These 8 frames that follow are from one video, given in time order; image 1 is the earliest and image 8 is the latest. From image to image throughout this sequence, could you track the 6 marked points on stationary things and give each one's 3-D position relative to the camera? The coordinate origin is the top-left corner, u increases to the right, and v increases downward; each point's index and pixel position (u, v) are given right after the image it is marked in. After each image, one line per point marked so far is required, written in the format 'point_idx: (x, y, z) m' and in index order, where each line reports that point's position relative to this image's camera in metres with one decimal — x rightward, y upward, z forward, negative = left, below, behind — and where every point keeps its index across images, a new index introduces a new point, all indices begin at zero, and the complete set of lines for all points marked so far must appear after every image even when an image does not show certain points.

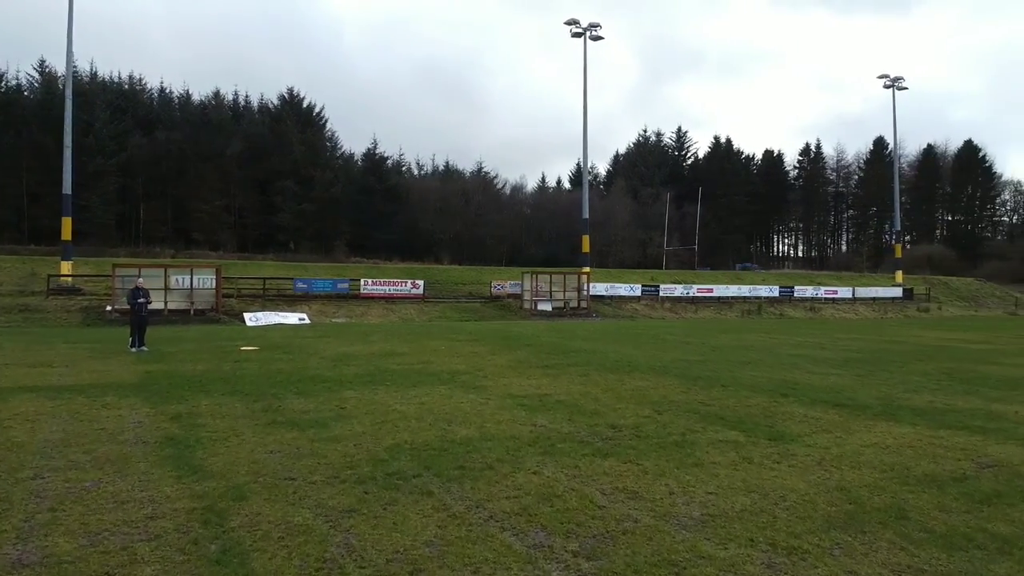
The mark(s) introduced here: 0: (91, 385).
0: (-7.3, -1.6, +14.7) m
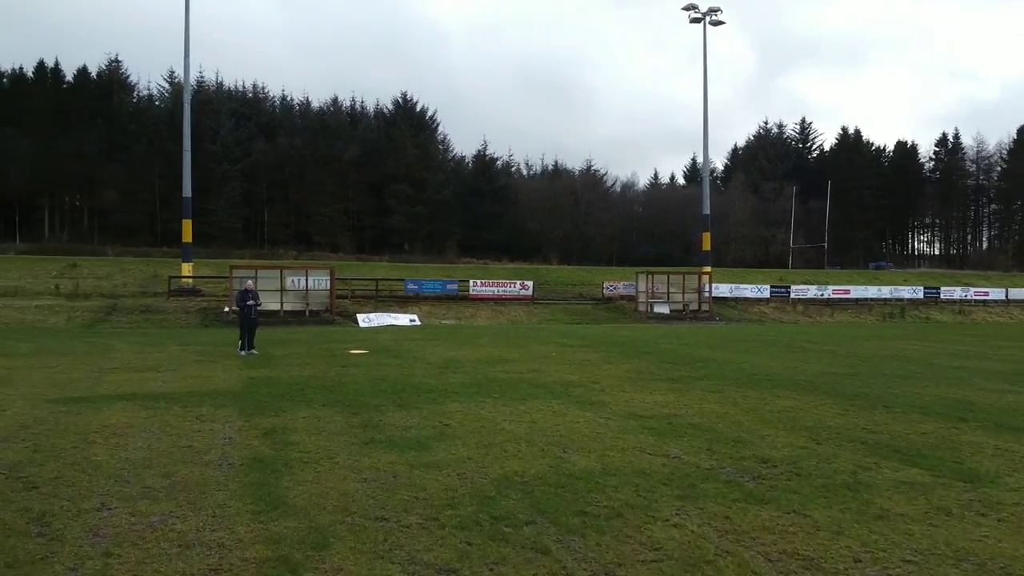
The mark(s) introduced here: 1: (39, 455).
0: (-5.4, -1.7, +14.0) m
1: (-5.1, -1.8, +9.1) m
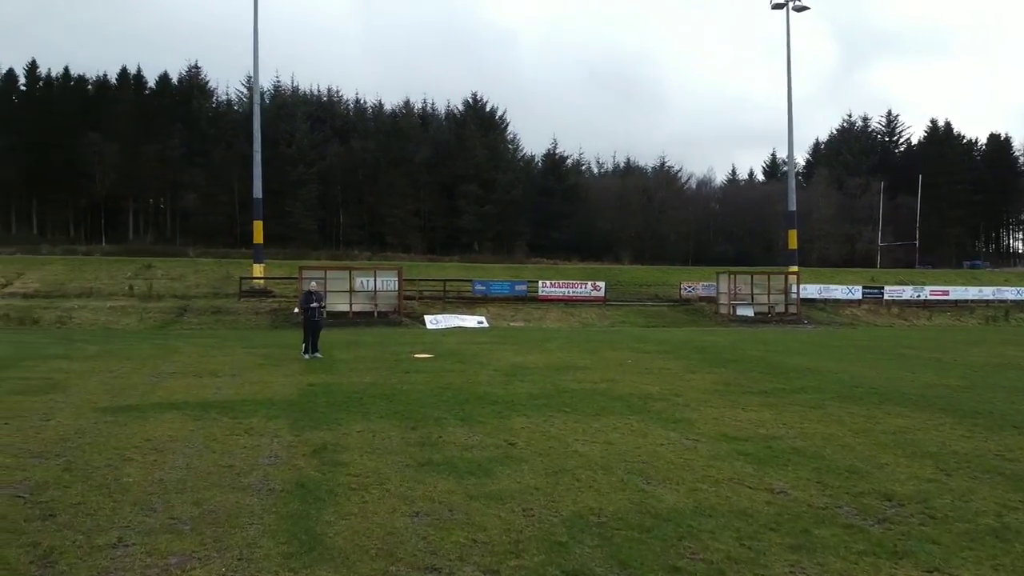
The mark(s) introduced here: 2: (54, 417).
0: (-4.2, -1.7, +13.2) m
1: (-4.4, -1.9, +8.3) m
2: (-6.3, -1.8, +11.5) m
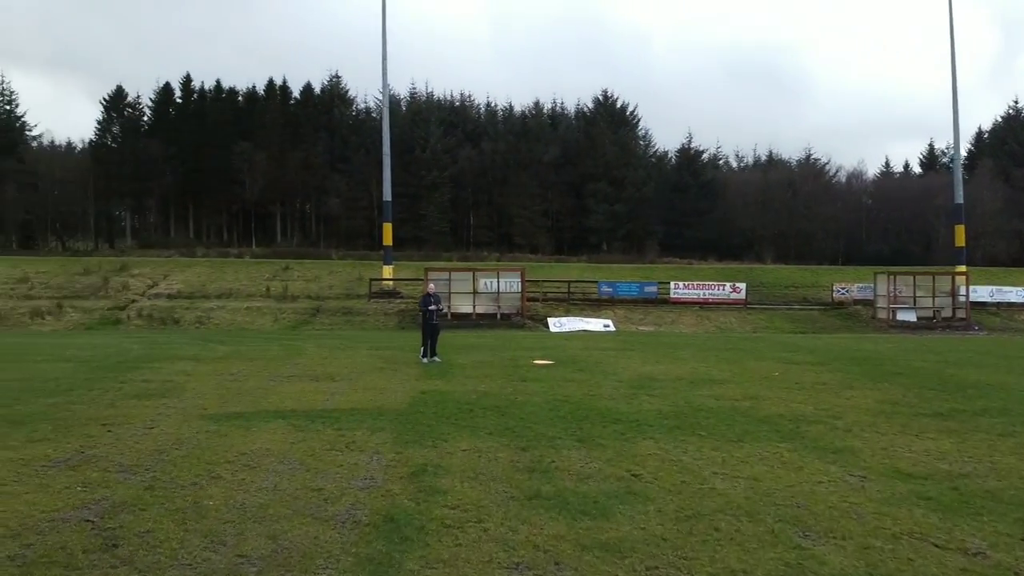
0: (-2.4, -1.8, +12.5) m
1: (-3.3, -1.9, +7.7) m
2: (-4.7, -1.8, +11.1) m
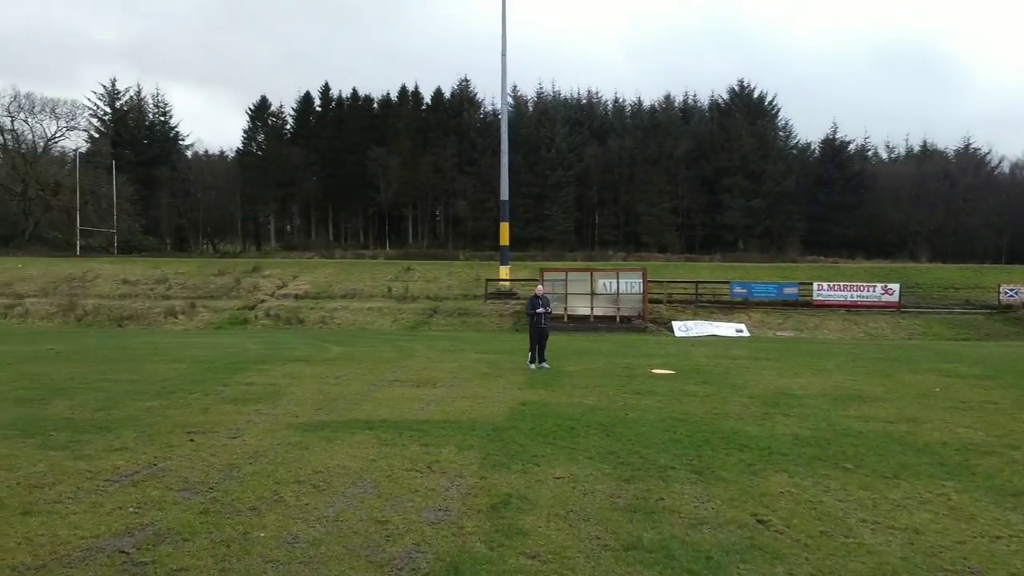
0: (-0.9, -1.8, +11.5) m
1: (-2.6, -1.9, +6.9) m
2: (-3.4, -1.8, +10.5) m
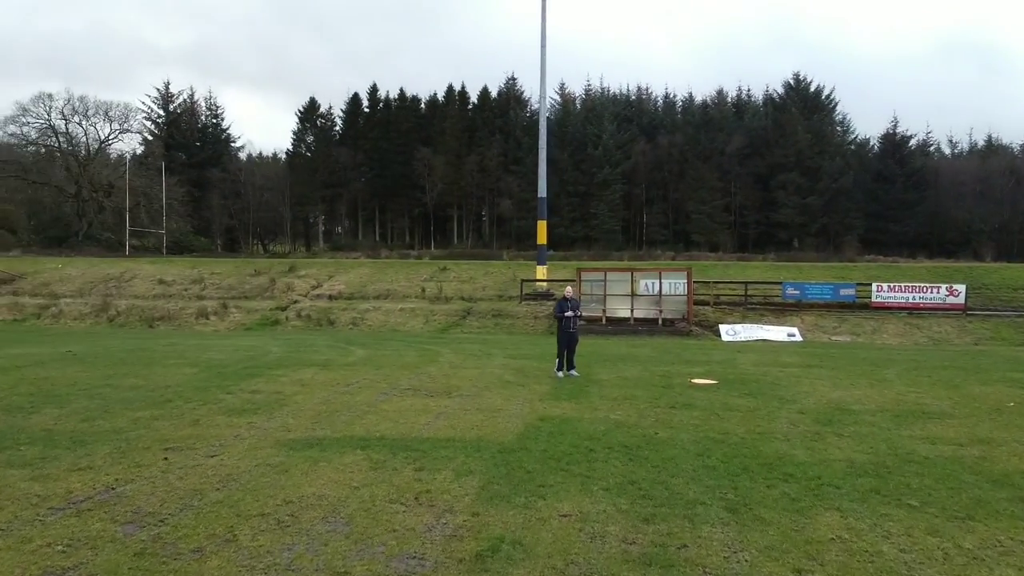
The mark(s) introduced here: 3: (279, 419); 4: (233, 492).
0: (-0.7, -1.8, +10.3) m
1: (-2.7, -2.0, +5.8) m
2: (-3.2, -1.8, +9.4) m
3: (-3.2, -1.8, +11.3) m
4: (-2.6, -1.9, +7.8) m
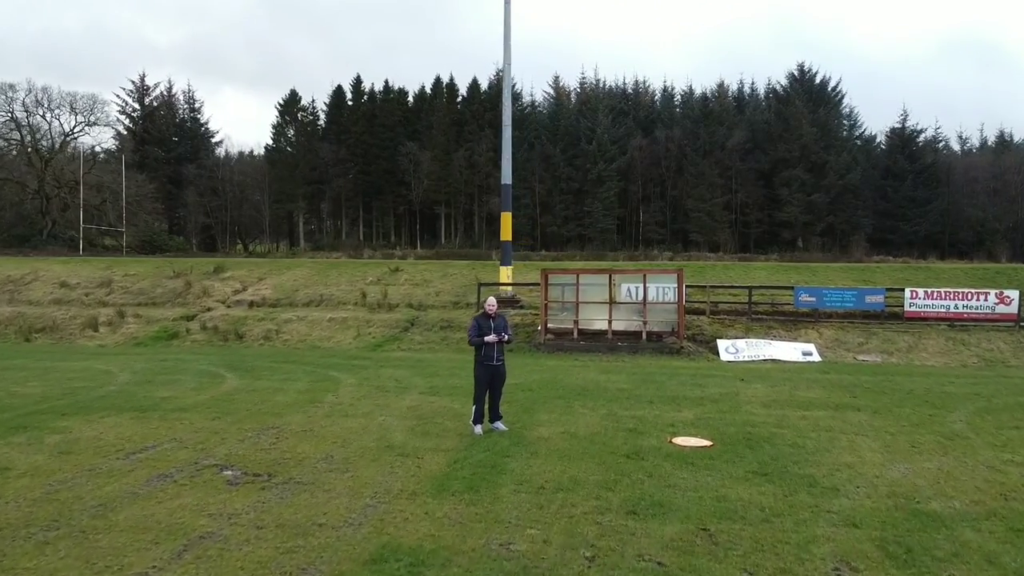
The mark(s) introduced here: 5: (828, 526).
0: (-2.1, -2.0, +5.1) m
1: (-4.1, -2.1, +0.6) m
2: (-4.6, -2.0, +4.2) m
3: (-4.5, -2.0, +6.1) m
4: (-4.0, -2.1, +2.6) m
5: (+2.6, -2.0, +7.1) m
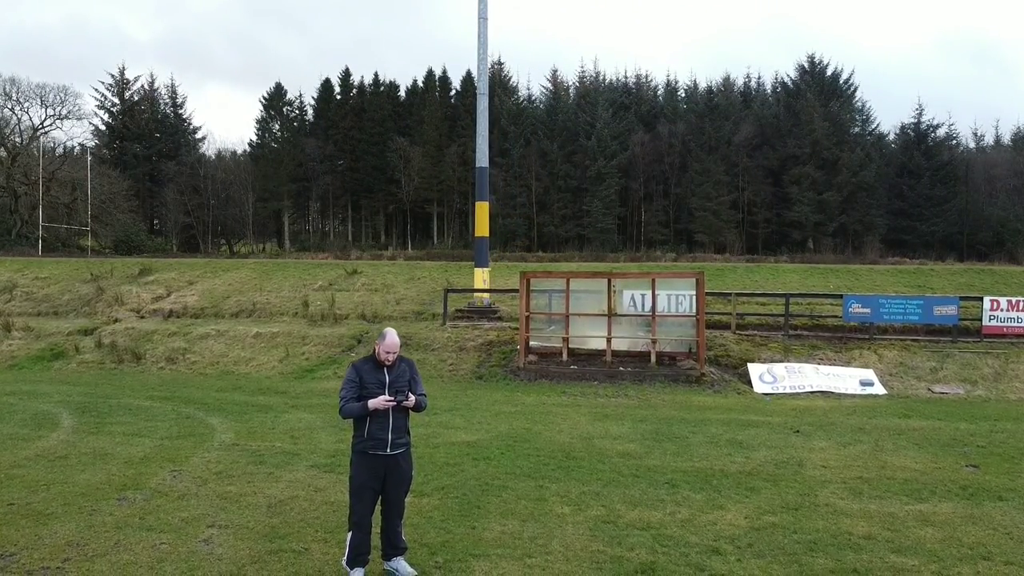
0: (-2.7, -2.1, +0.2) m
1: (-4.7, -2.2, -4.3) m
2: (-5.2, -2.1, -0.7) m
3: (-5.1, -2.1, +1.2) m
4: (-4.6, -2.2, -2.3) m
5: (+2.0, -2.1, +2.3) m
